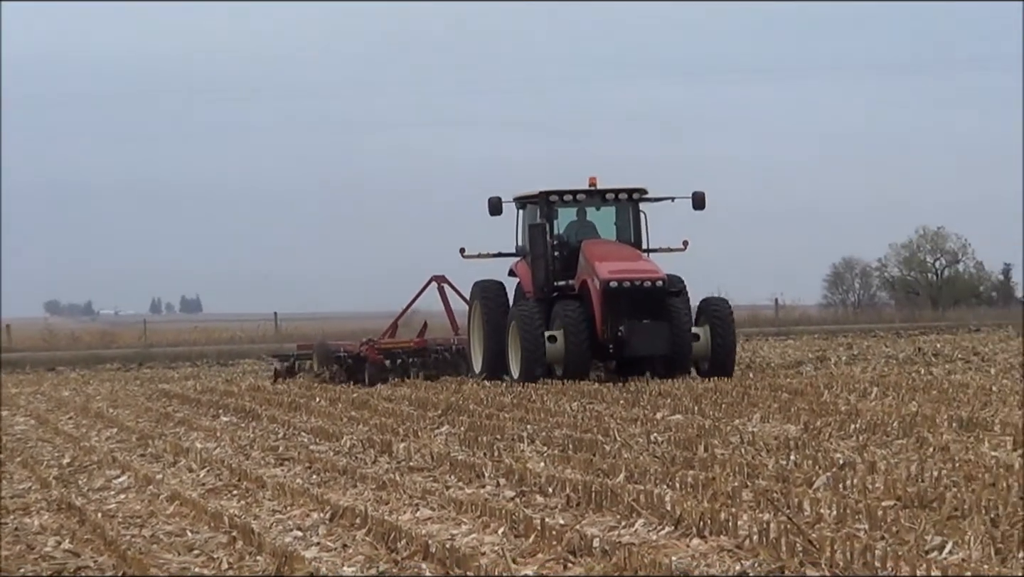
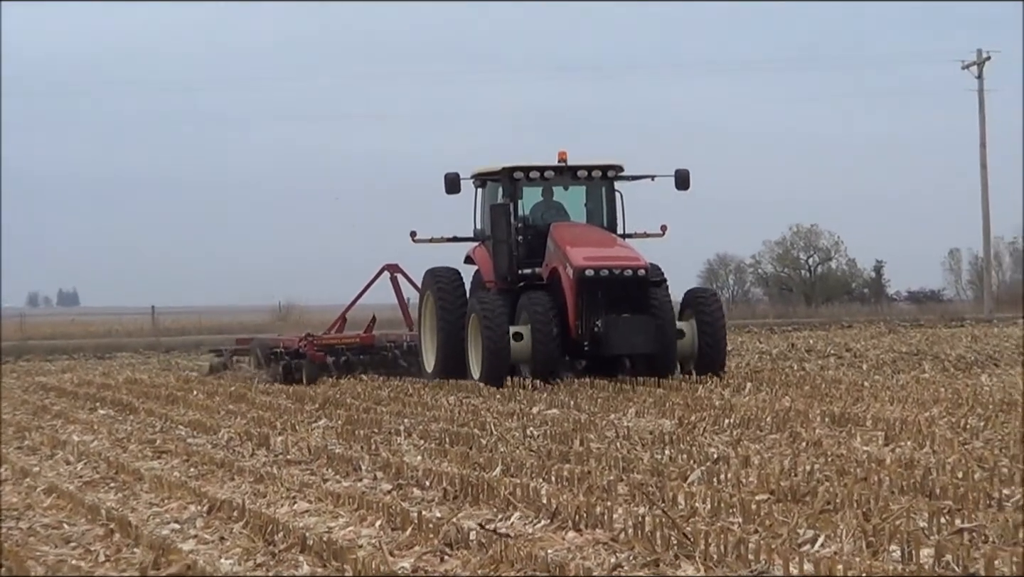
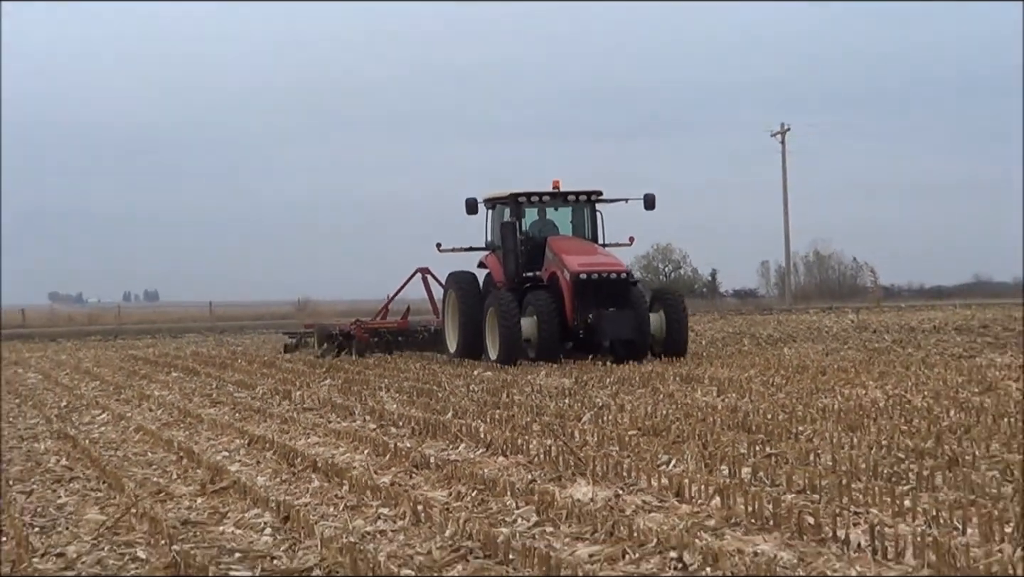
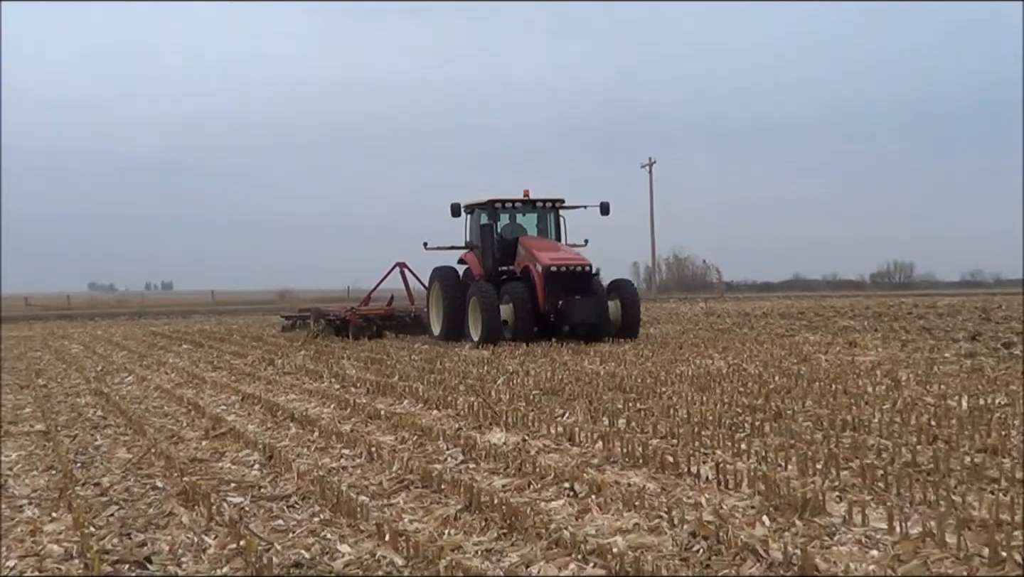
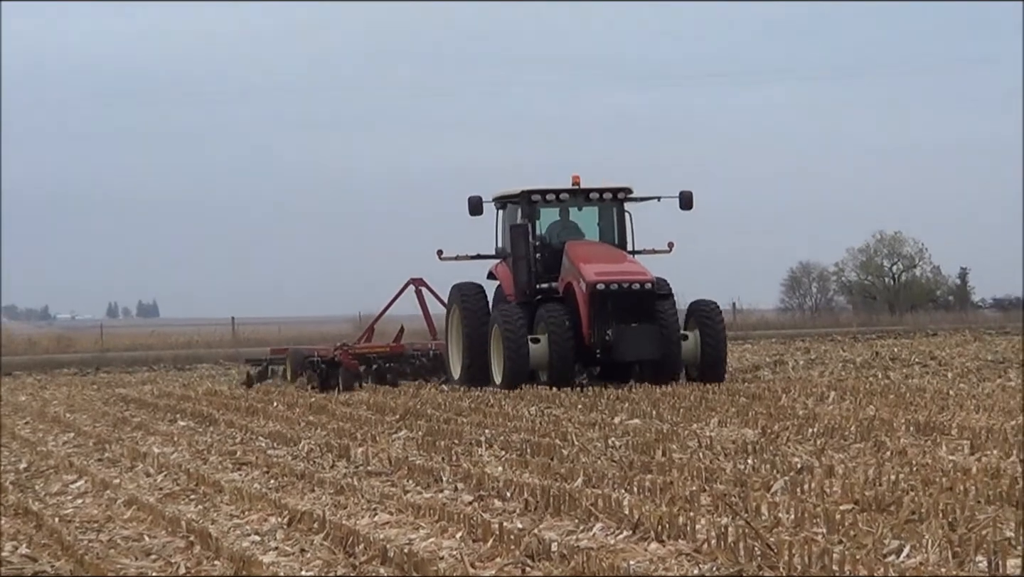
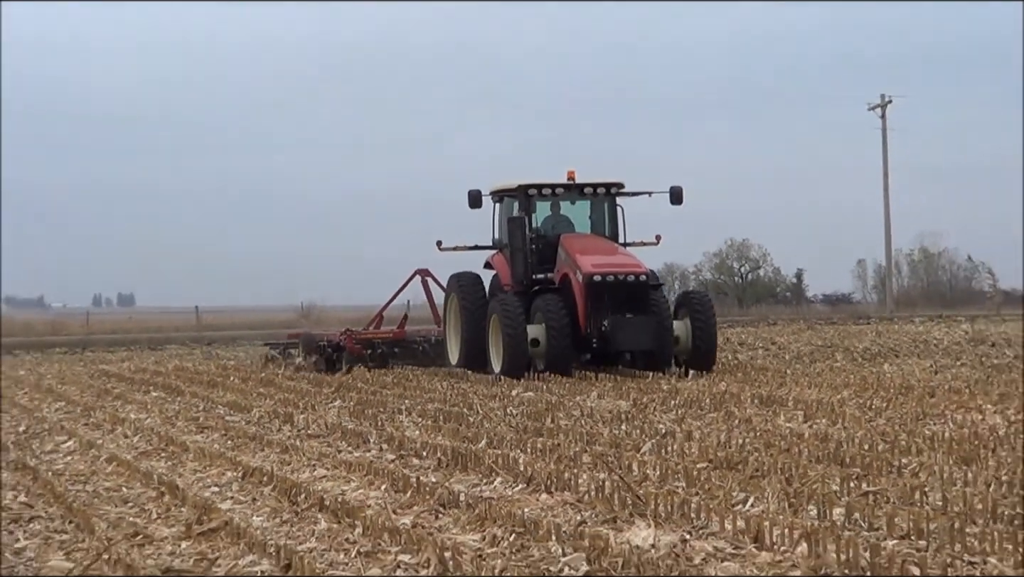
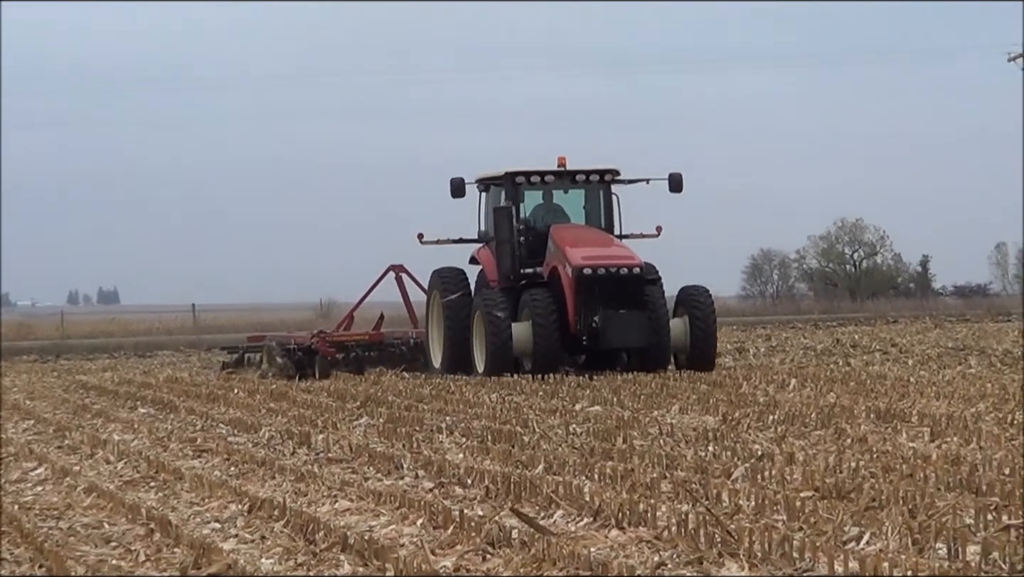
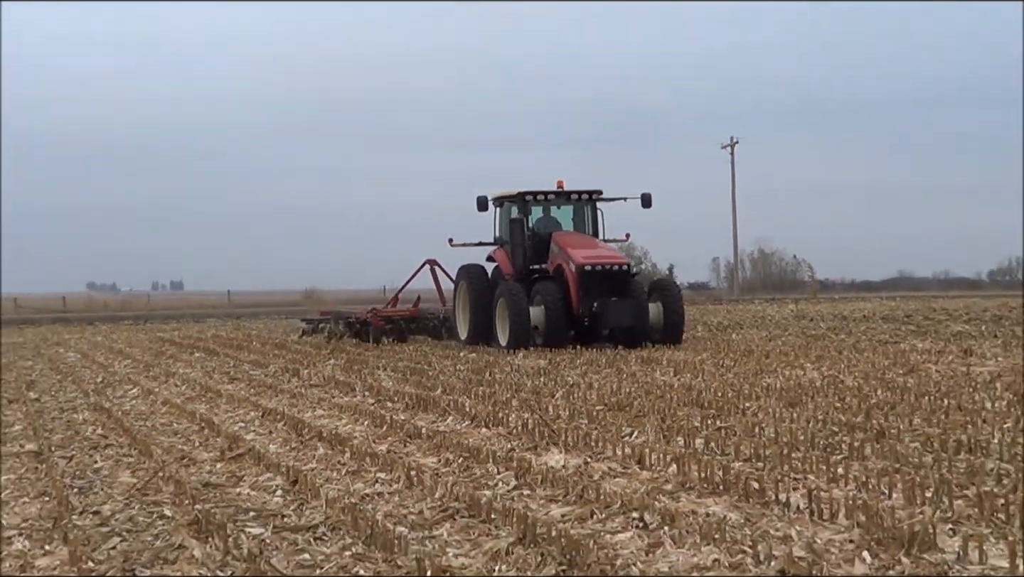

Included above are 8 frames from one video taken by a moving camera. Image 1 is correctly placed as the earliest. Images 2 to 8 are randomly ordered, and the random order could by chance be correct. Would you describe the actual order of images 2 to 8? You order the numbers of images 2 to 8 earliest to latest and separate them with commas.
5, 7, 2, 6, 3, 8, 4
